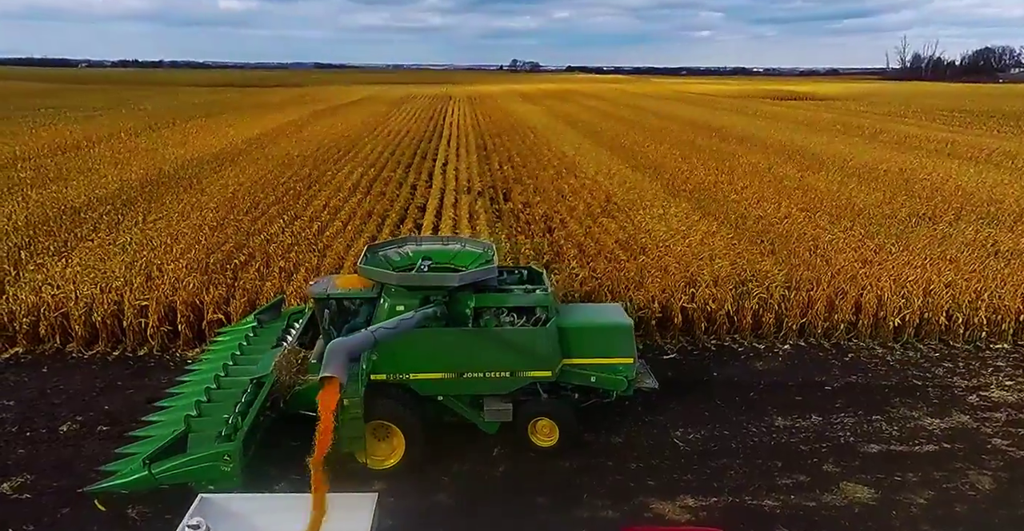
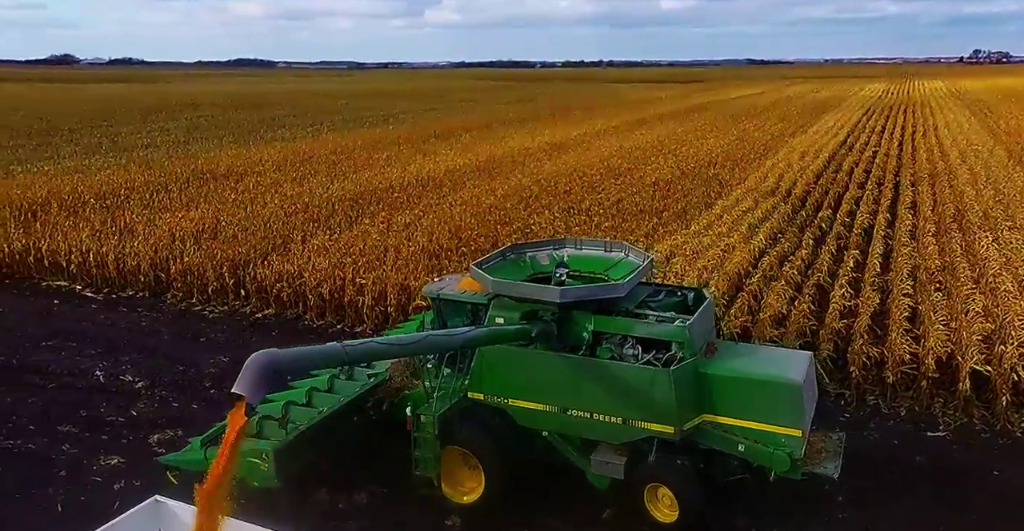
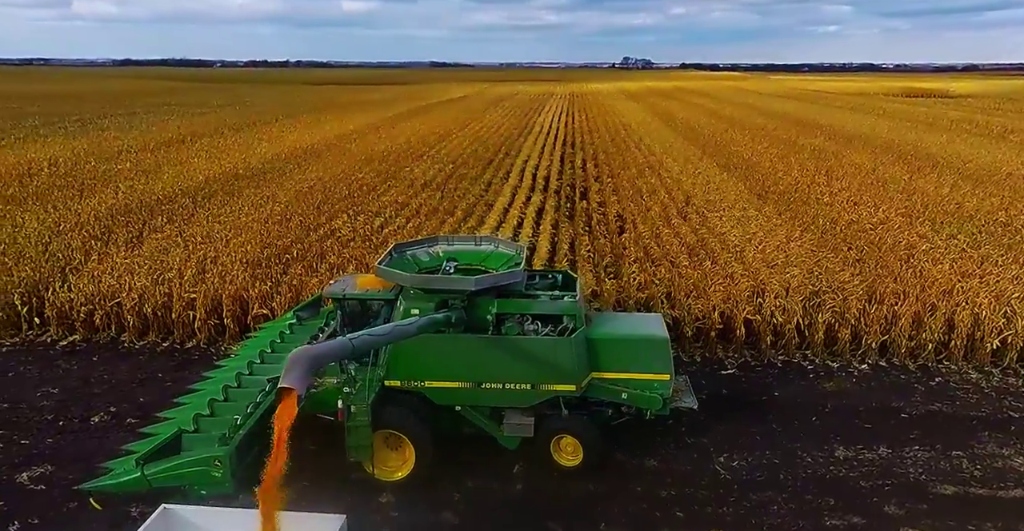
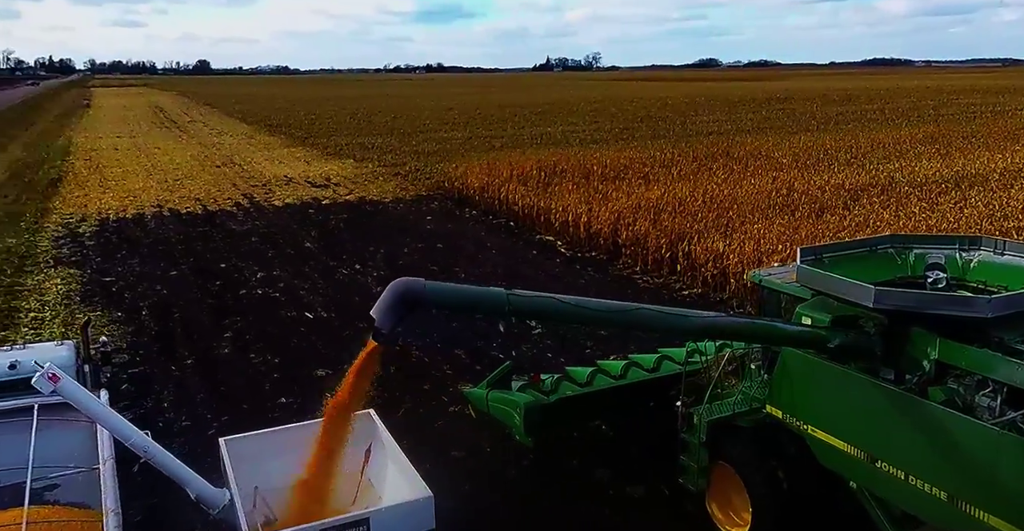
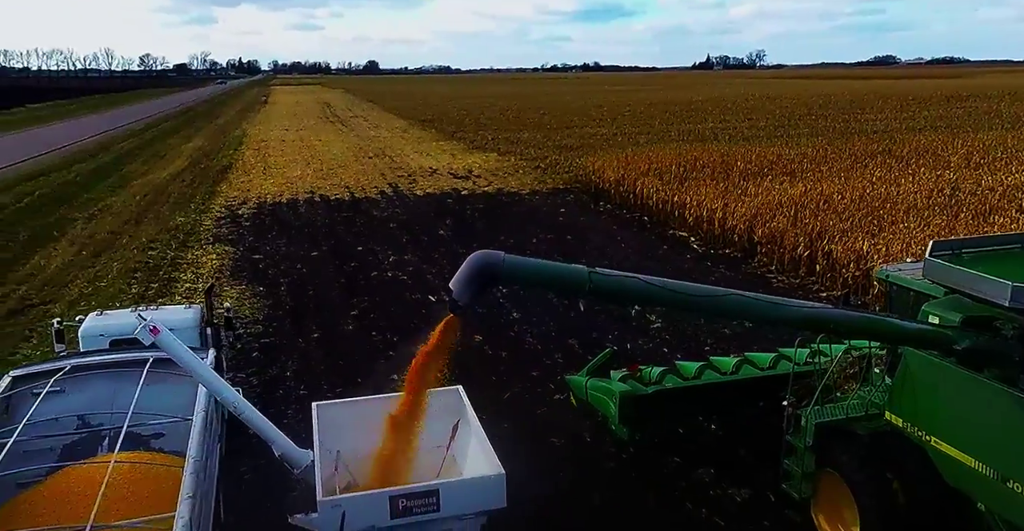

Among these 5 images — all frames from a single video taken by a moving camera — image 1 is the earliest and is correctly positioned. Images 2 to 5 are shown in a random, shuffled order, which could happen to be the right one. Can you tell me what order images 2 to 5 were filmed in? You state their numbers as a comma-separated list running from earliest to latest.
3, 2, 4, 5
